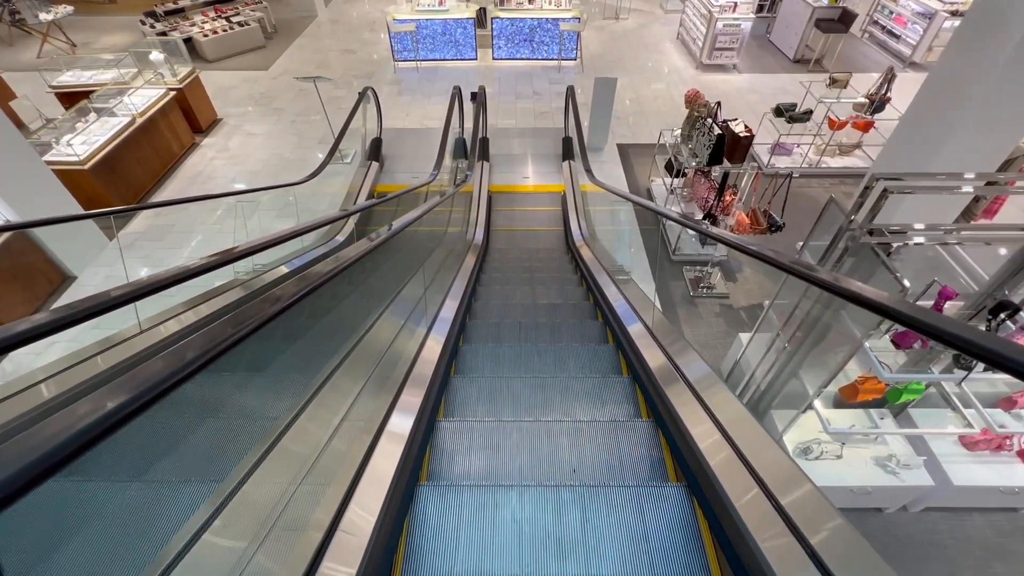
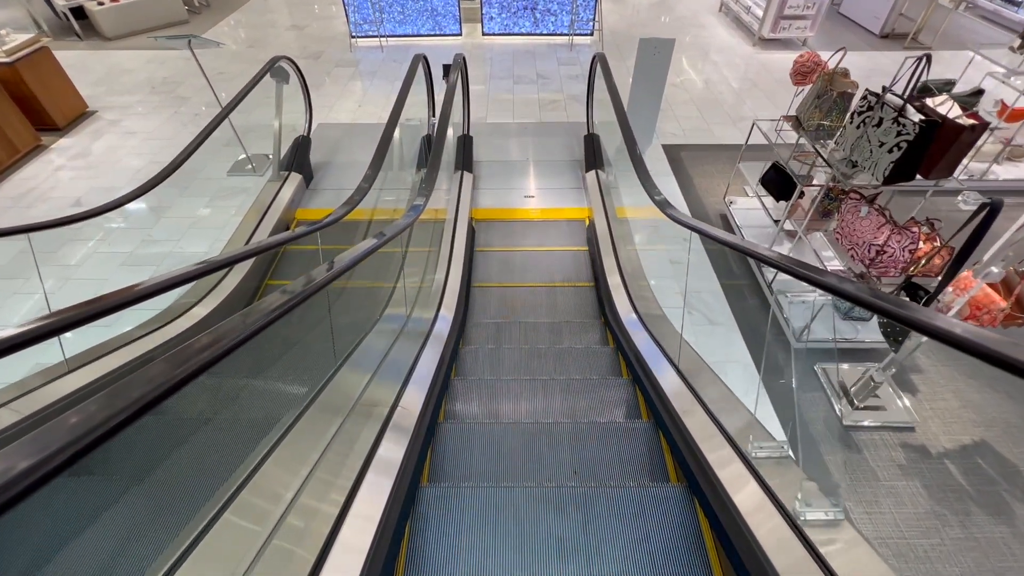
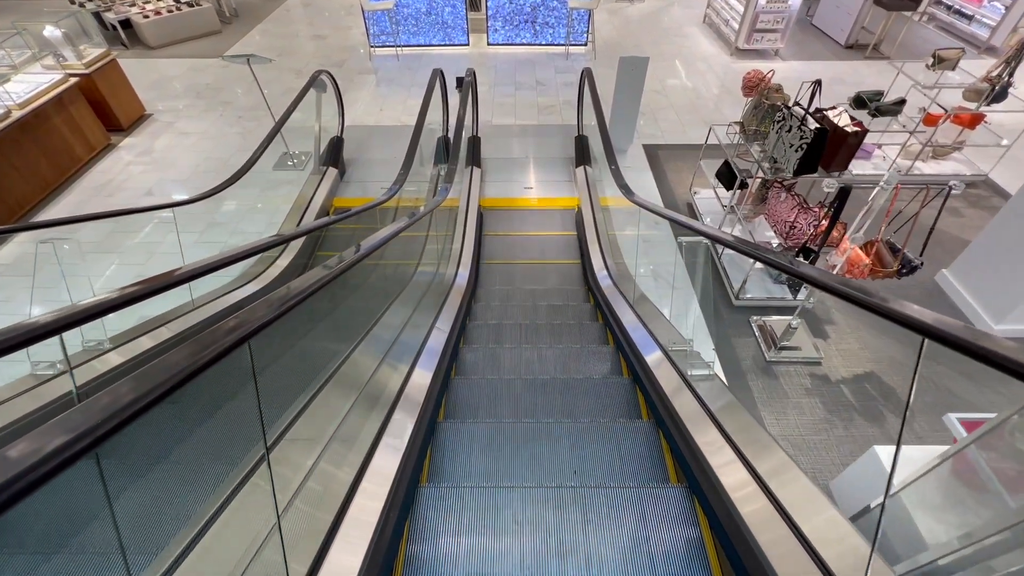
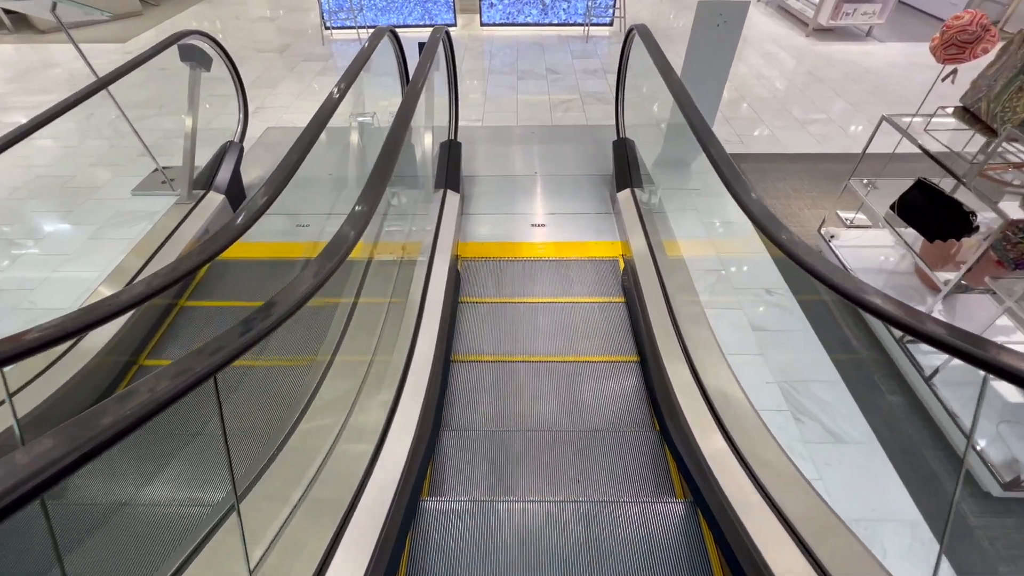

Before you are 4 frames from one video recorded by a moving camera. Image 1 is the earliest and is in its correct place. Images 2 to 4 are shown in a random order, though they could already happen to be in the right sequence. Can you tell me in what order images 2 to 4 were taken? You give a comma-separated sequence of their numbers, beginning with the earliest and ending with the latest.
3, 2, 4
